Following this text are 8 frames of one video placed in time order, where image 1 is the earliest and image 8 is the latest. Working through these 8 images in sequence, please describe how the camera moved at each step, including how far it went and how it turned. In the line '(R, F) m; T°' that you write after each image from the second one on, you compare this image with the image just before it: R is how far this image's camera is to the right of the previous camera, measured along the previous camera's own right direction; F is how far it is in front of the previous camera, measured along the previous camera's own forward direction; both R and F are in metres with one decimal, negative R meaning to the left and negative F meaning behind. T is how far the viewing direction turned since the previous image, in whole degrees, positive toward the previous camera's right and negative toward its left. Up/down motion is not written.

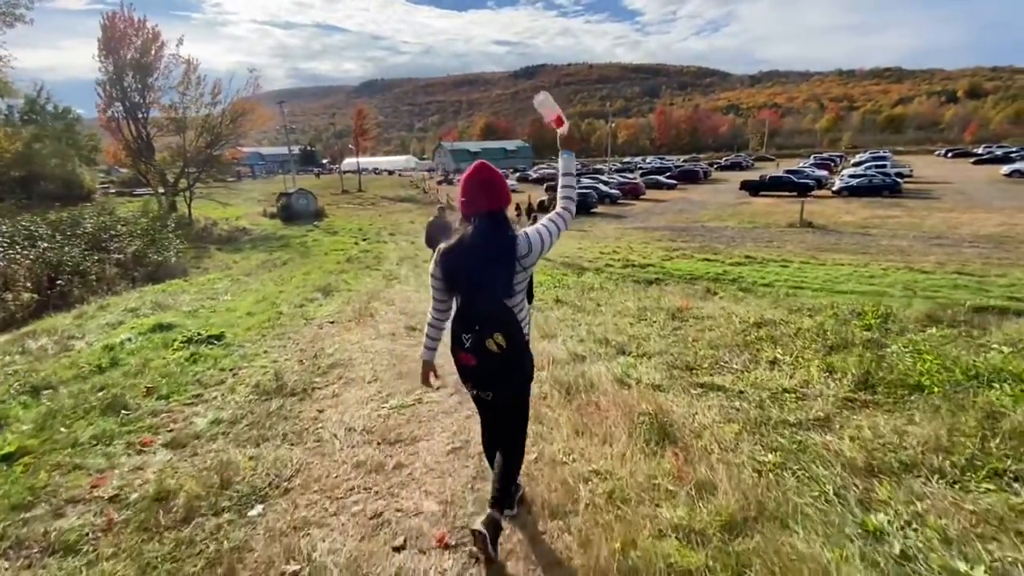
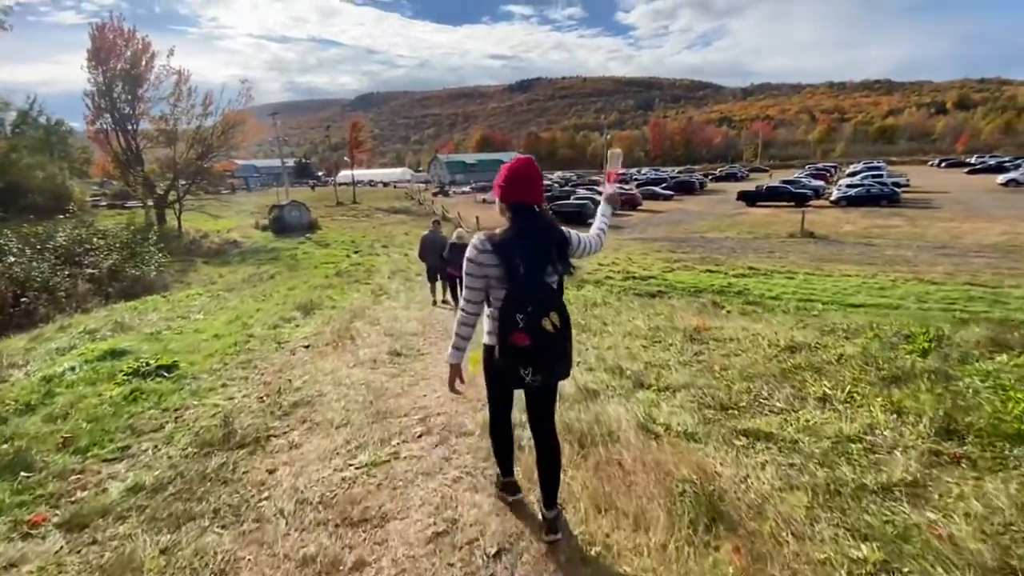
(0.0, +0.7) m; 0°
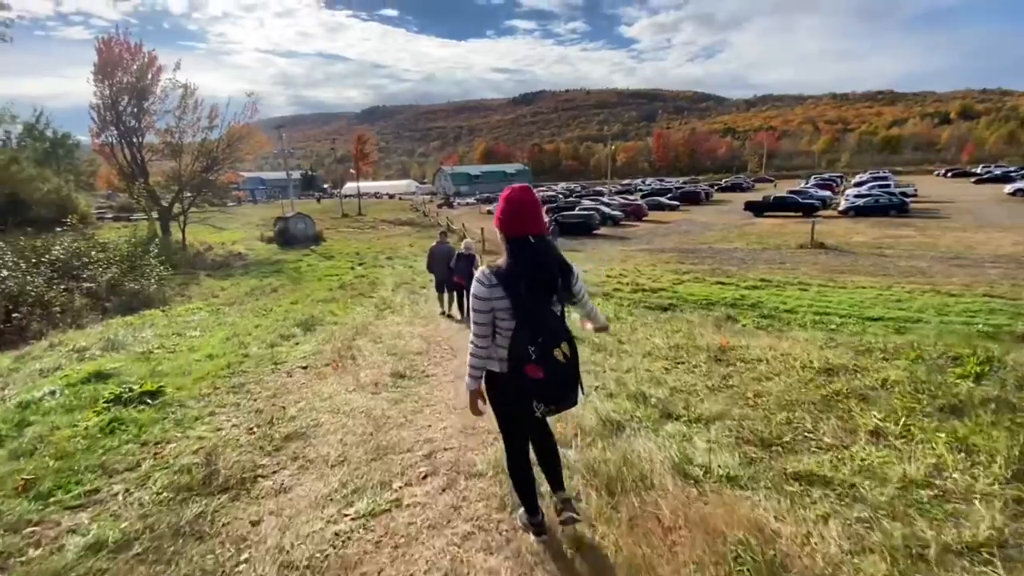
(-0.1, +0.4) m; 0°
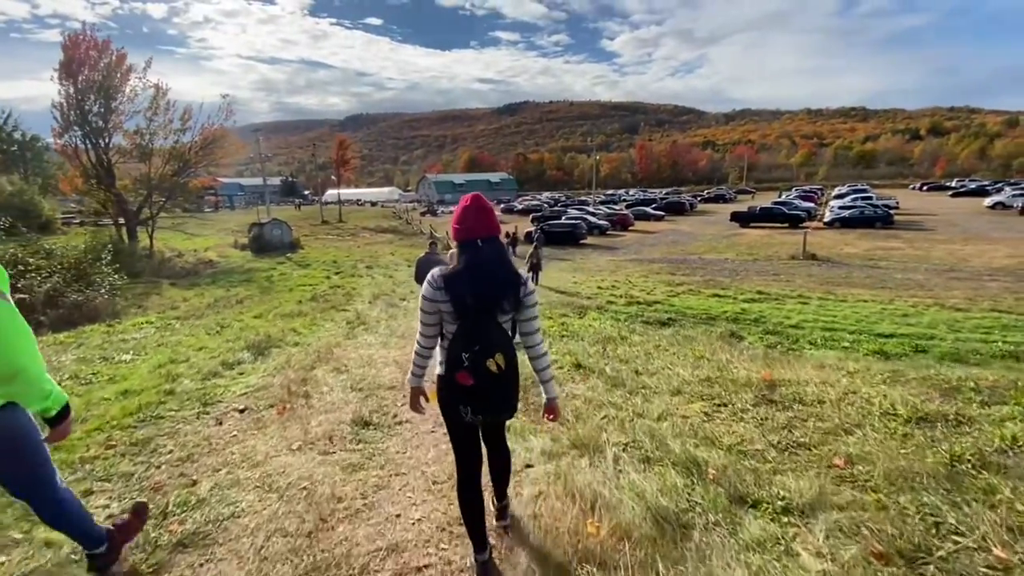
(-0.1, +1.1) m; +2°
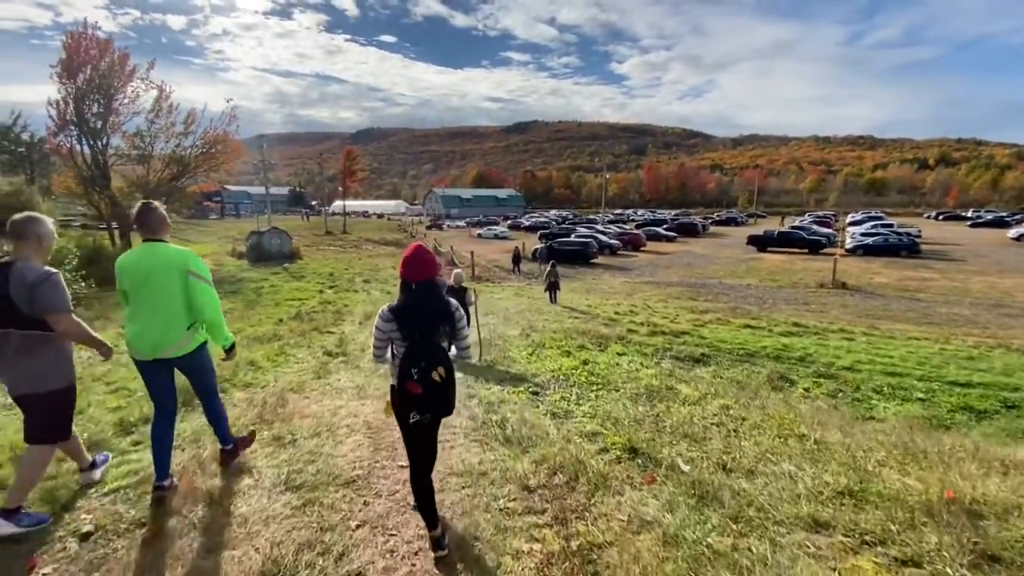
(-0.2, +1.7) m; 0°
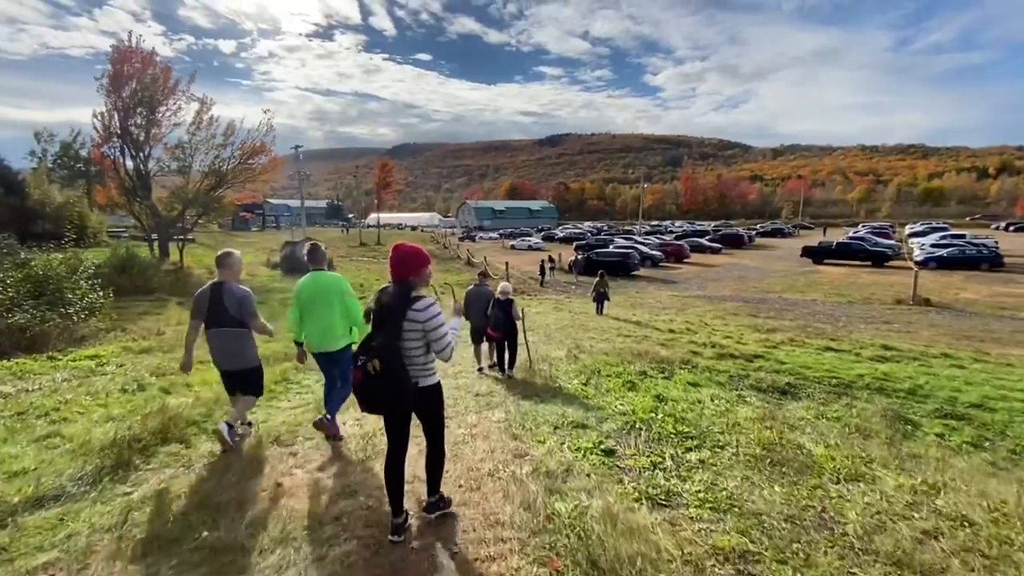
(-0.3, +1.6) m; -4°
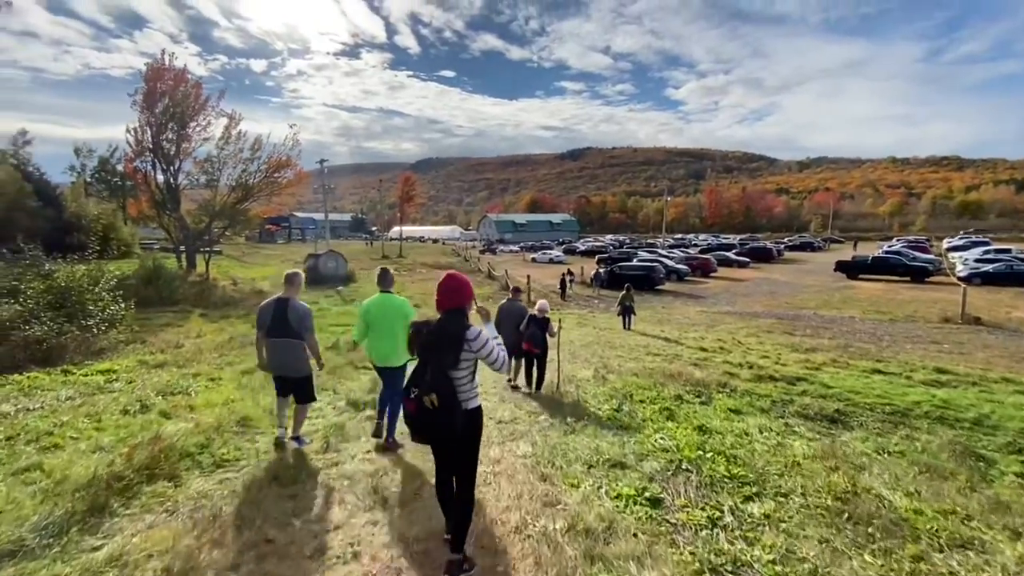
(-0.1, +0.5) m; -2°
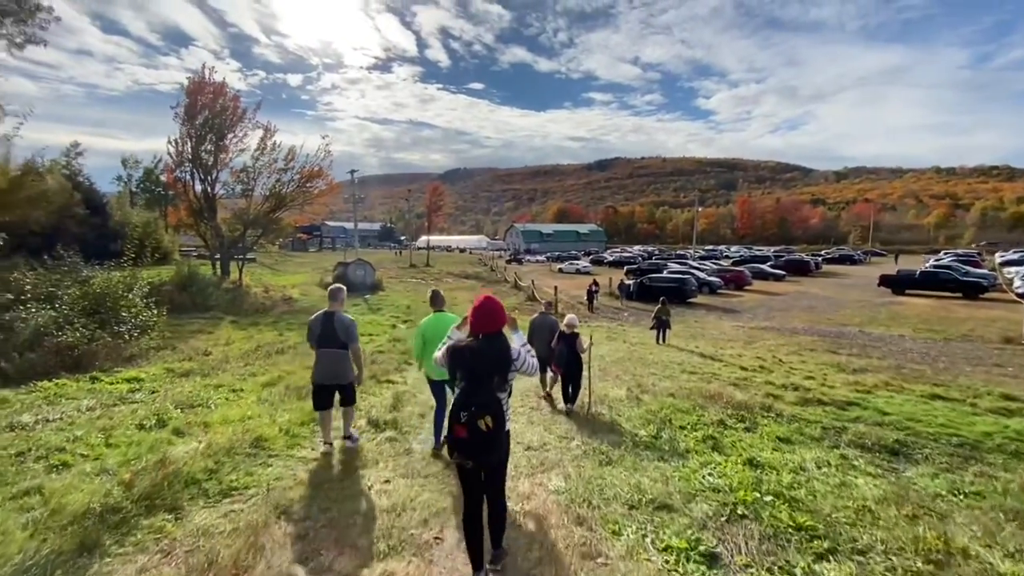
(-0.1, +0.4) m; -3°
